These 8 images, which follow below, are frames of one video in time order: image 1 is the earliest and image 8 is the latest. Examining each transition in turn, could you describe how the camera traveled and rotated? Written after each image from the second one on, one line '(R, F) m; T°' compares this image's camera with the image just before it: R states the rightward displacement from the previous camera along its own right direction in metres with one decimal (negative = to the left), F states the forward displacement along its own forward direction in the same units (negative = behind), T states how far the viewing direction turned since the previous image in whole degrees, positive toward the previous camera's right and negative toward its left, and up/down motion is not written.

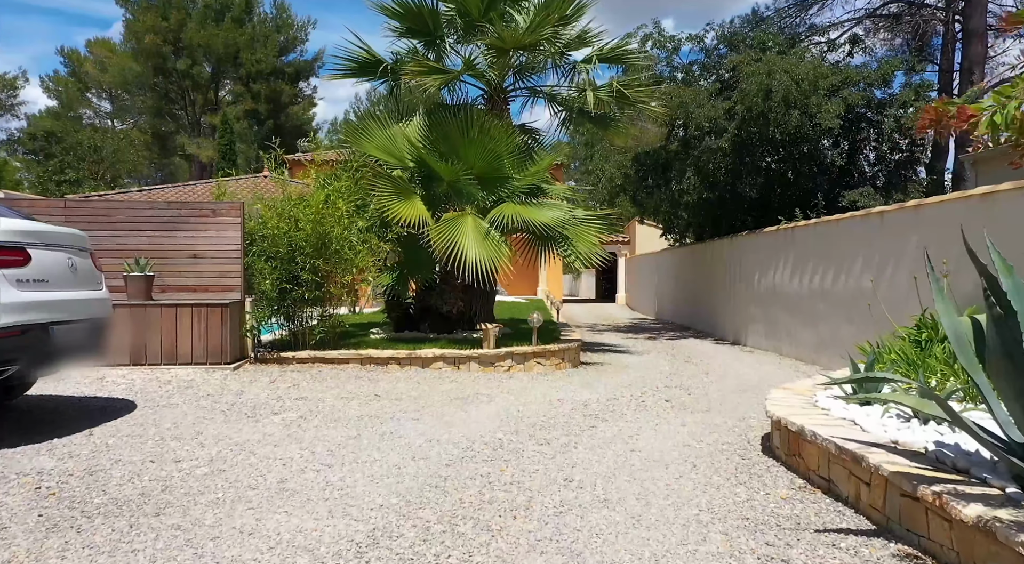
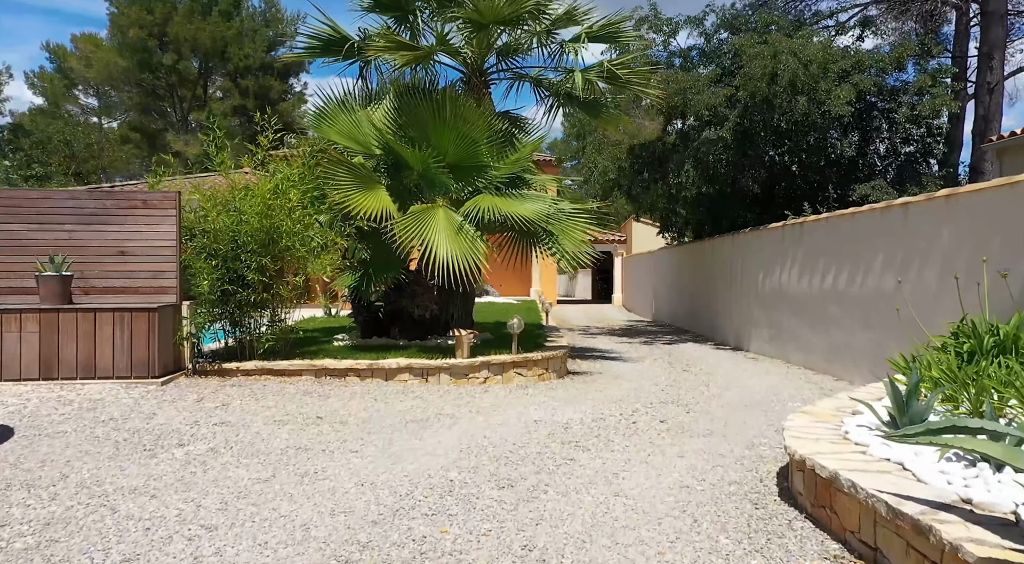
(+0.2, +1.1) m; 0°
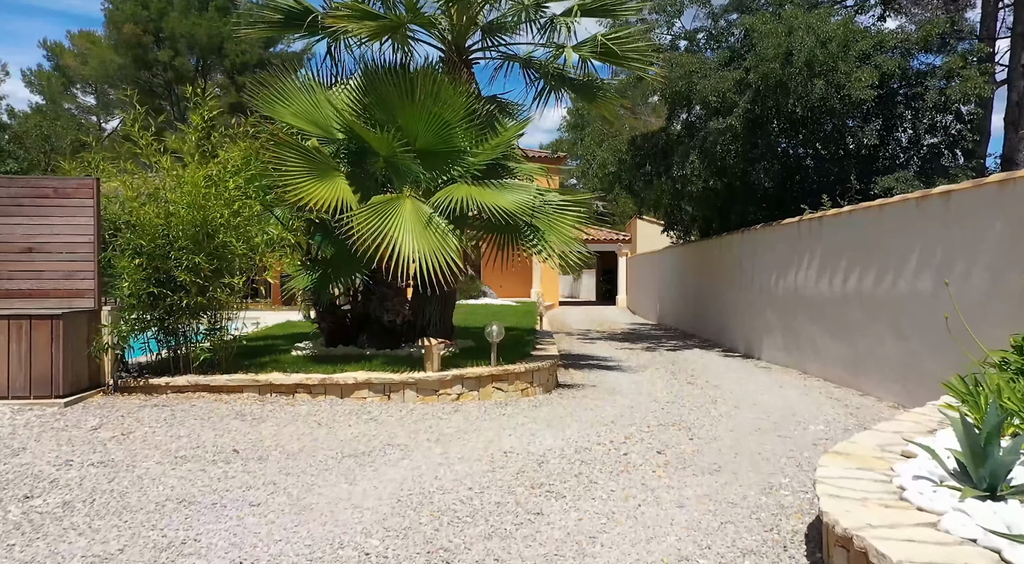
(+0.3, +1.1) m; -1°
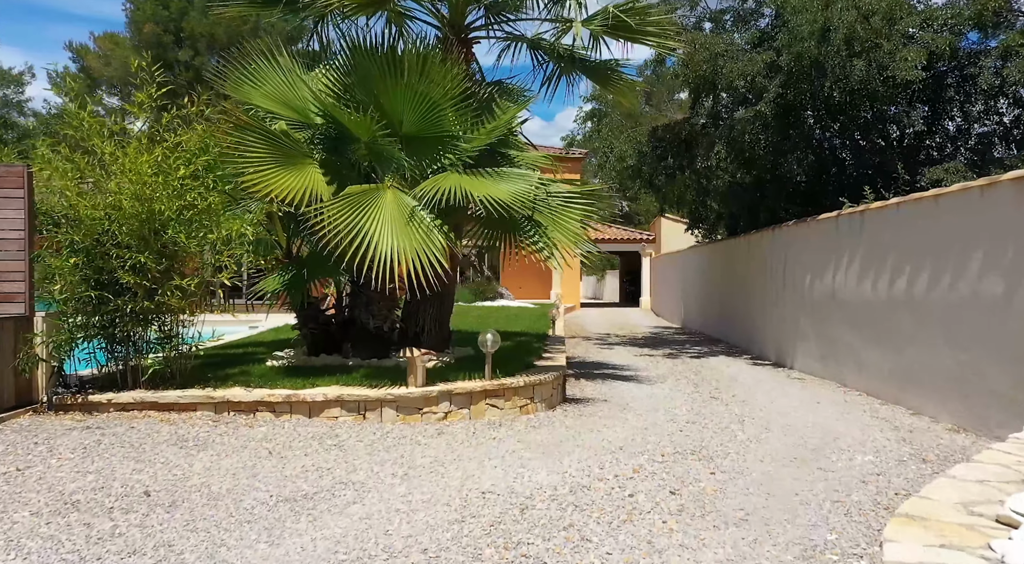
(+0.3, +1.0) m; -2°
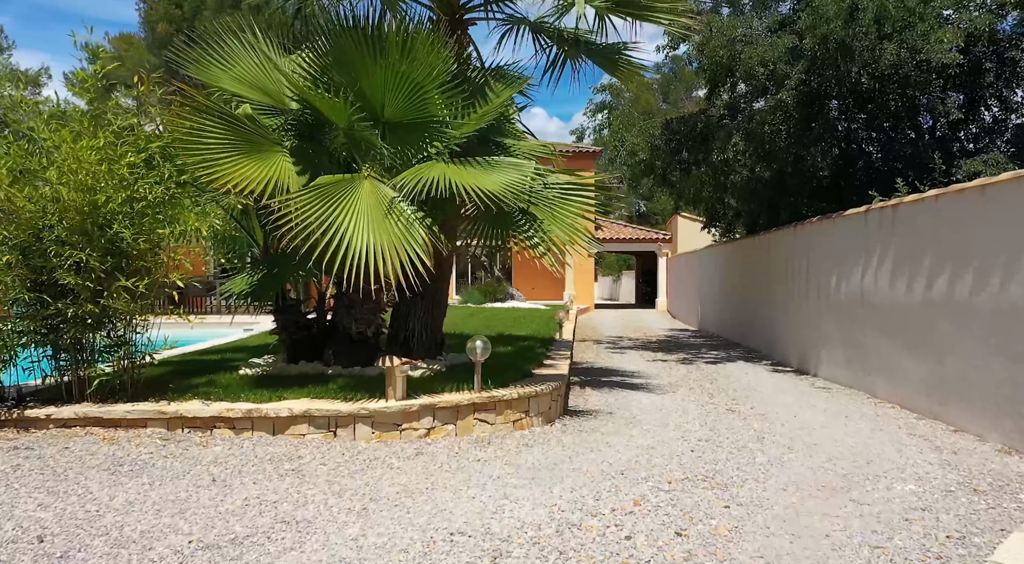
(+0.2, +0.7) m; -1°
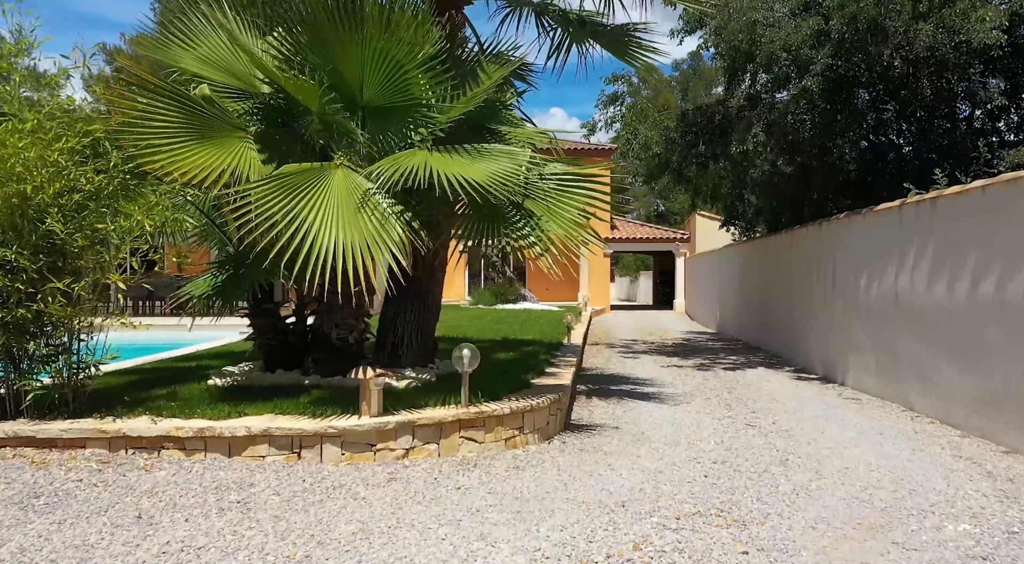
(+0.2, +0.7) m; -1°
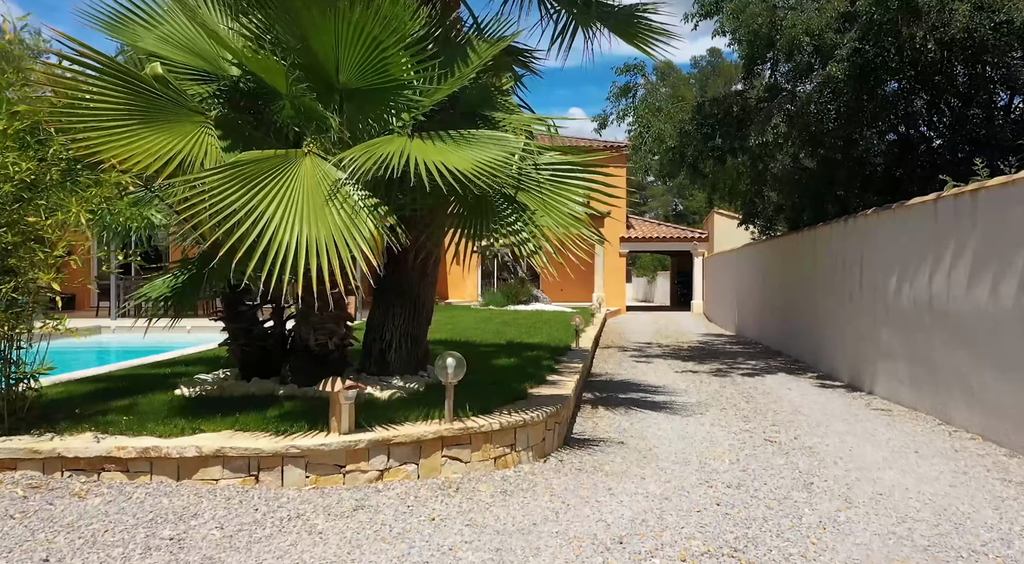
(+0.2, +0.6) m; -1°
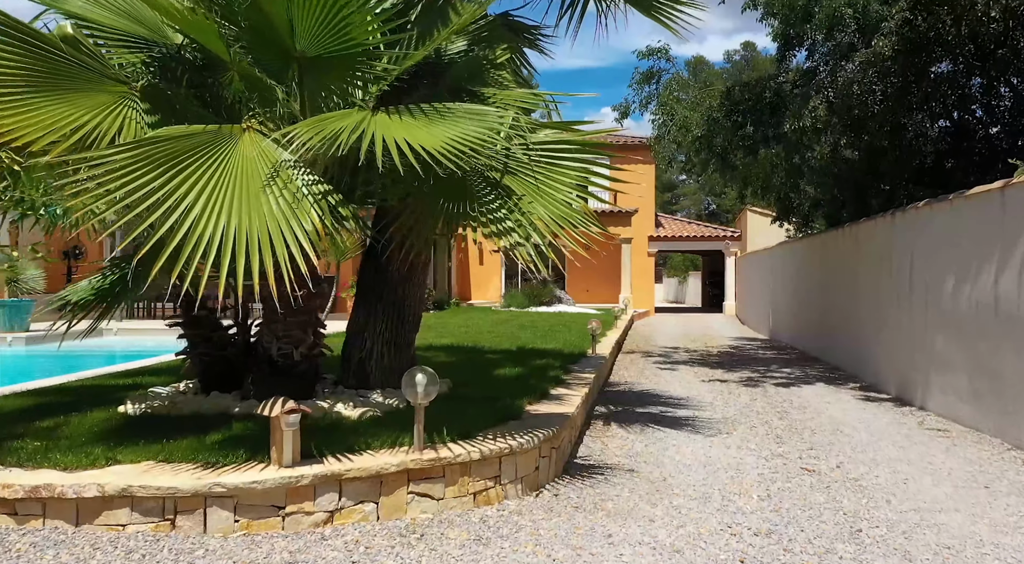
(+0.3, +0.9) m; -2°
